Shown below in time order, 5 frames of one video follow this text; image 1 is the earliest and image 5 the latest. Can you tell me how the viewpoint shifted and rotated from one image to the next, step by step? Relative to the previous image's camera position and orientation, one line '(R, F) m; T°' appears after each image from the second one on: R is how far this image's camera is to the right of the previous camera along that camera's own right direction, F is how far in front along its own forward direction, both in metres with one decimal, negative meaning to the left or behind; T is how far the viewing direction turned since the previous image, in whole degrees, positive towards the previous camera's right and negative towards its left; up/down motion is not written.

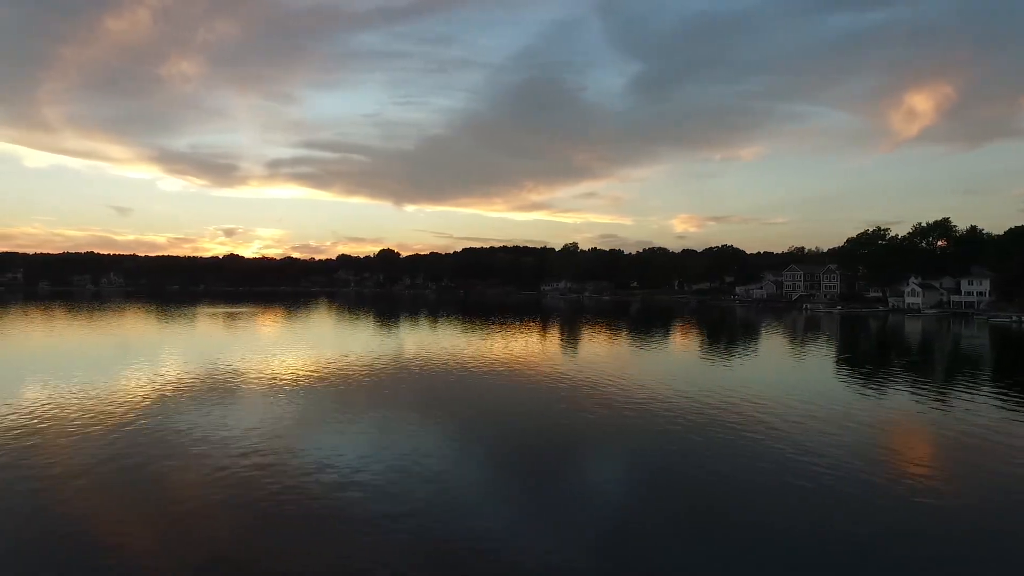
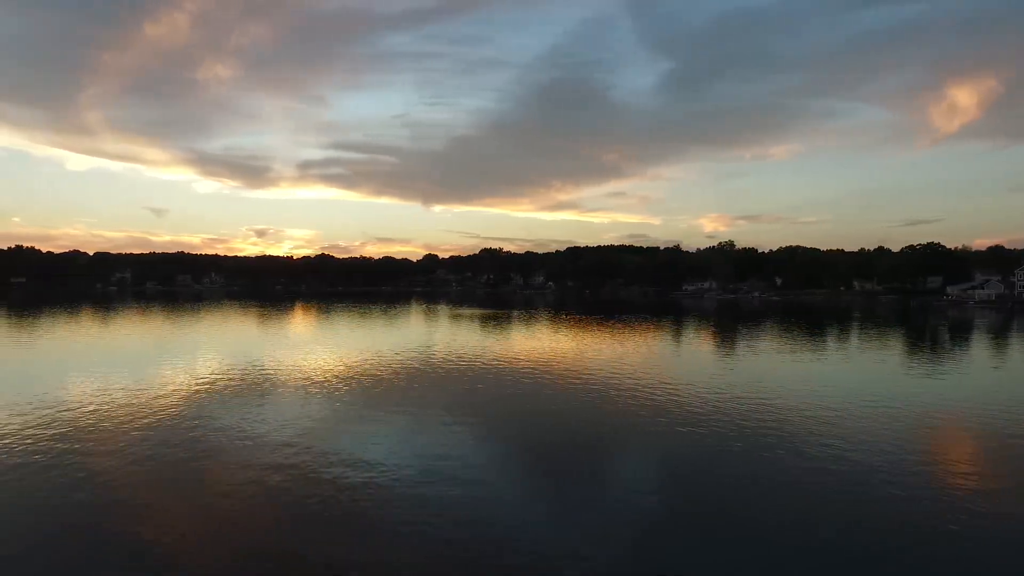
(-1.8, +0.1) m; -2°
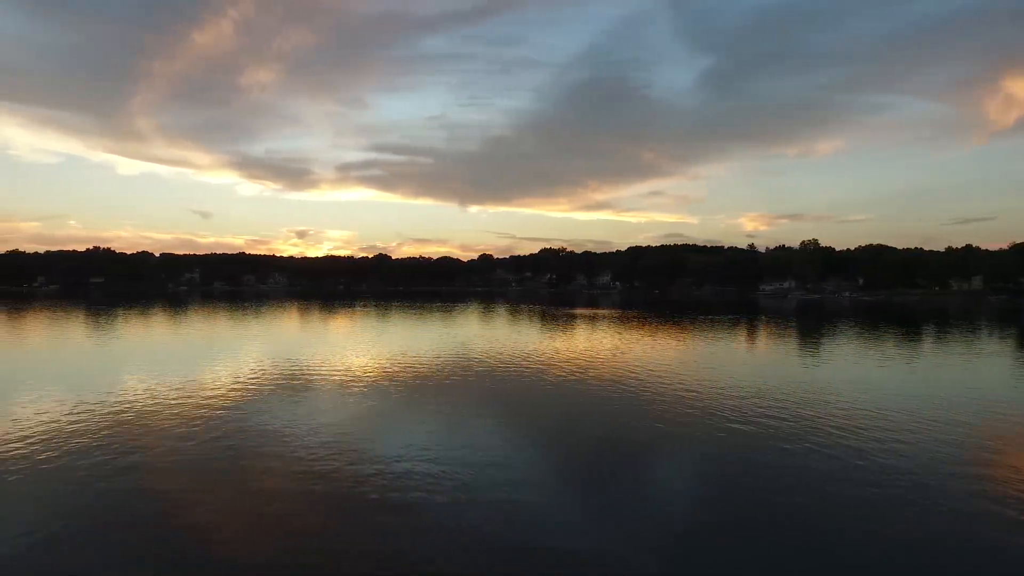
(-0.6, 0.0) m; -3°
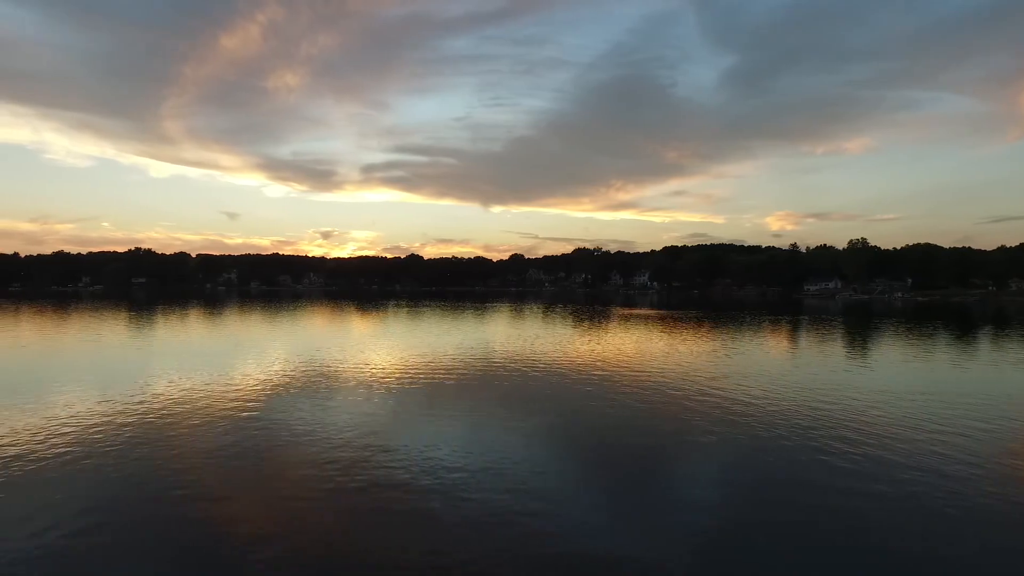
(-0.2, 0.0) m; -2°
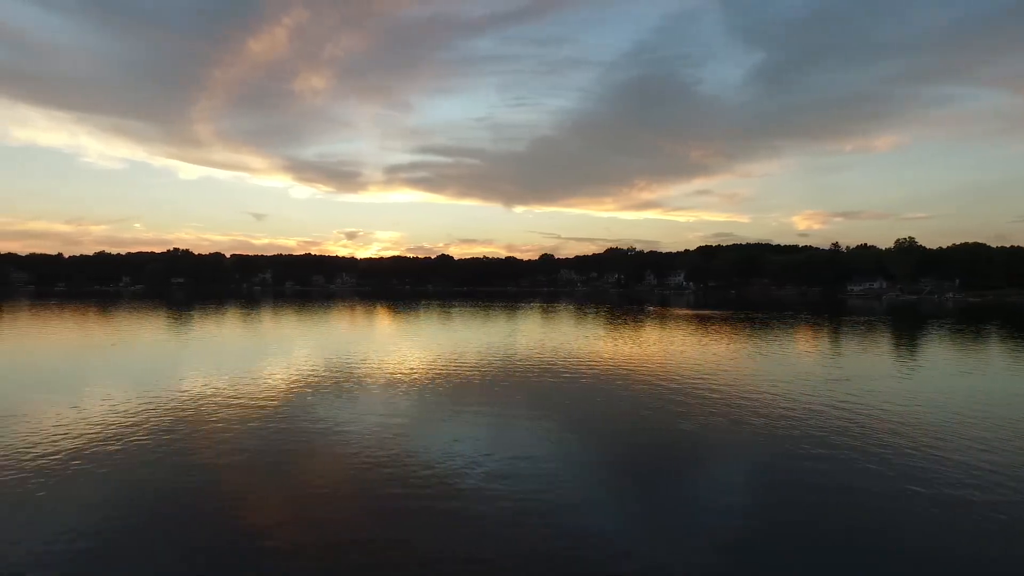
(-0.2, 0.0) m; -2°
